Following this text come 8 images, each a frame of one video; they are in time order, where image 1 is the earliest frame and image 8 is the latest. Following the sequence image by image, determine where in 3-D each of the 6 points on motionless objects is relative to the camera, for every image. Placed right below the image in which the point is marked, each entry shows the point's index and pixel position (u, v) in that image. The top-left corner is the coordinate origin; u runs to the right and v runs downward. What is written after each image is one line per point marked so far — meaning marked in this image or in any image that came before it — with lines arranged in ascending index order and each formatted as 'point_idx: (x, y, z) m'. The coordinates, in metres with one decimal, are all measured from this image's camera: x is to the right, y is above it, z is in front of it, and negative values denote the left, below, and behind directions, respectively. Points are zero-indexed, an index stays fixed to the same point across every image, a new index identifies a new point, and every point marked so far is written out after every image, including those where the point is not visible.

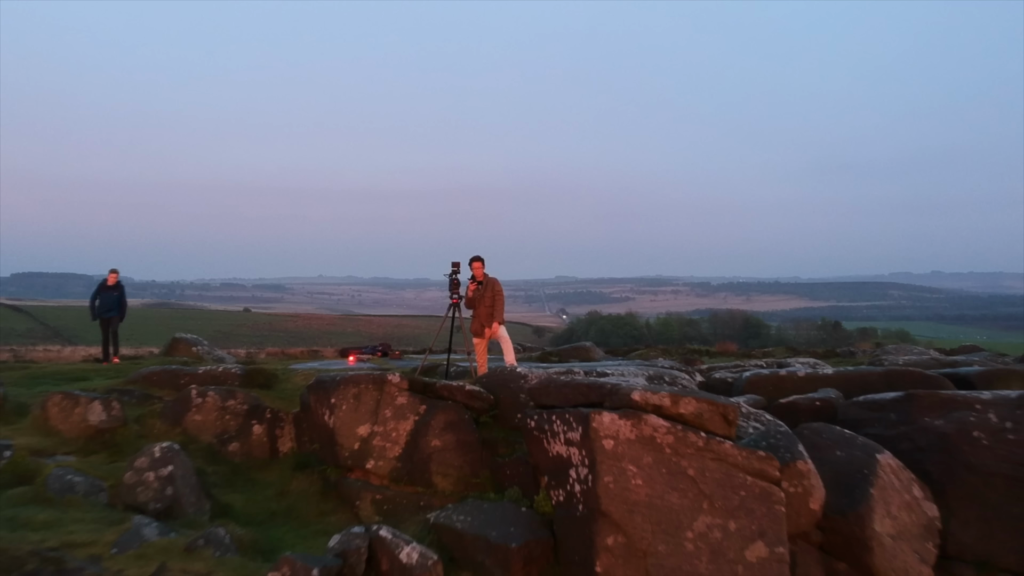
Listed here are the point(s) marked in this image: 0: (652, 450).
0: (+1.0, -1.2, +6.1) m
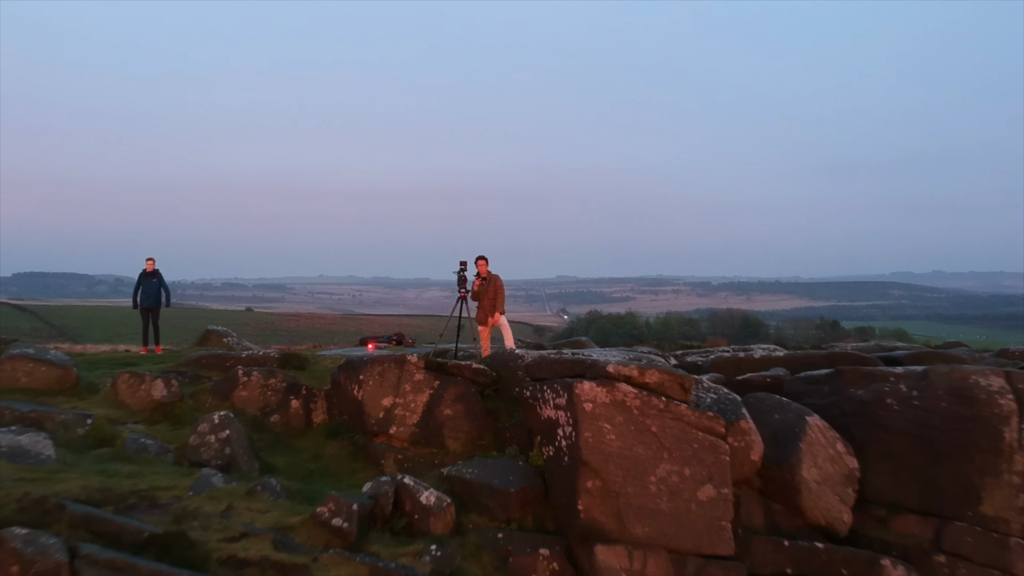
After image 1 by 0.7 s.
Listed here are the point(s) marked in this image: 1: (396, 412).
0: (+1.0, -1.1, +7.5) m
1: (-1.3, -1.4, +9.2) m
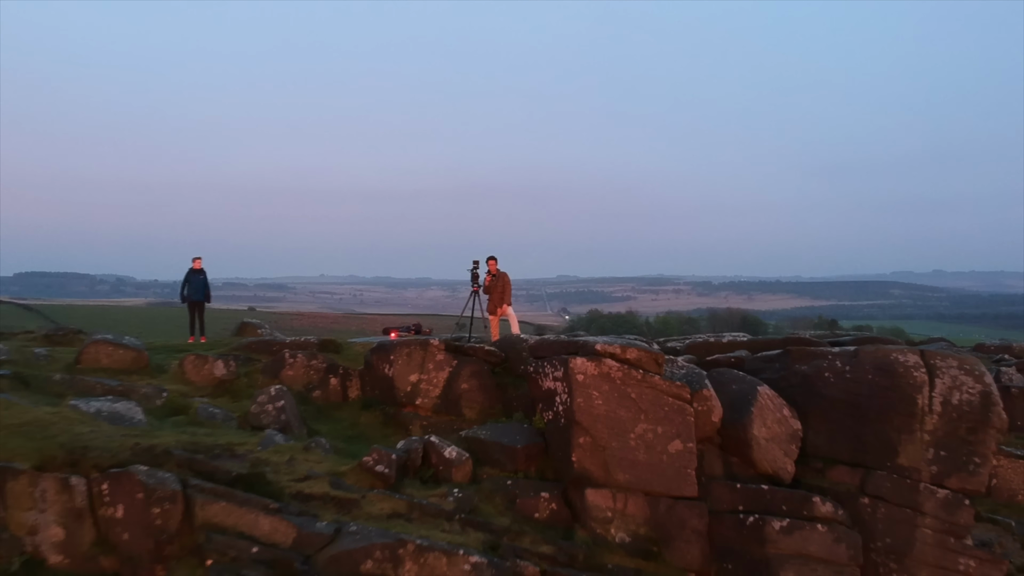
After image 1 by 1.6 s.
0: (+1.1, -1.1, +9.3) m
1: (-1.2, -1.3, +11.0) m
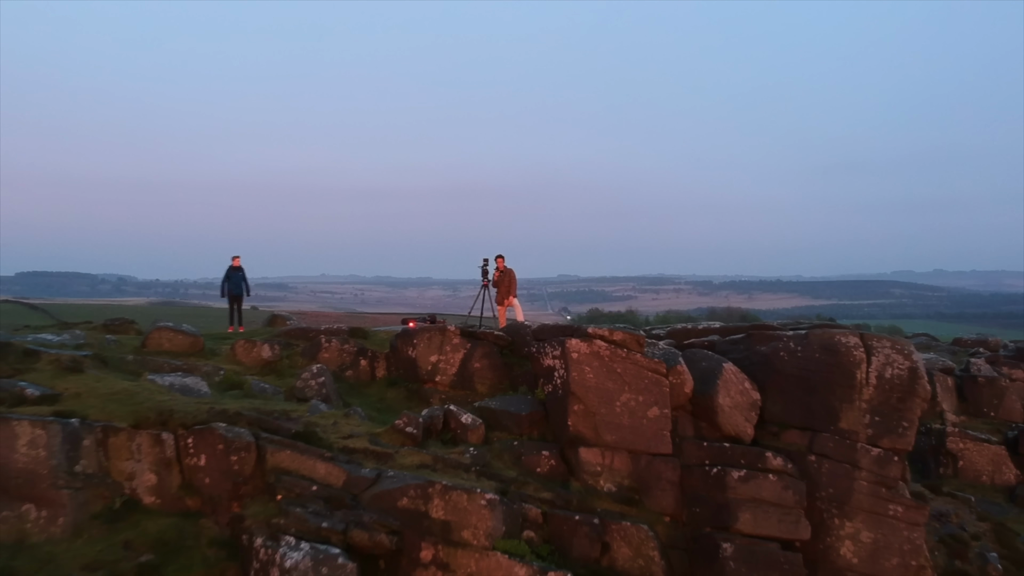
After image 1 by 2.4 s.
0: (+1.2, -1.0, +11.2) m
1: (-1.2, -1.2, +12.9) m
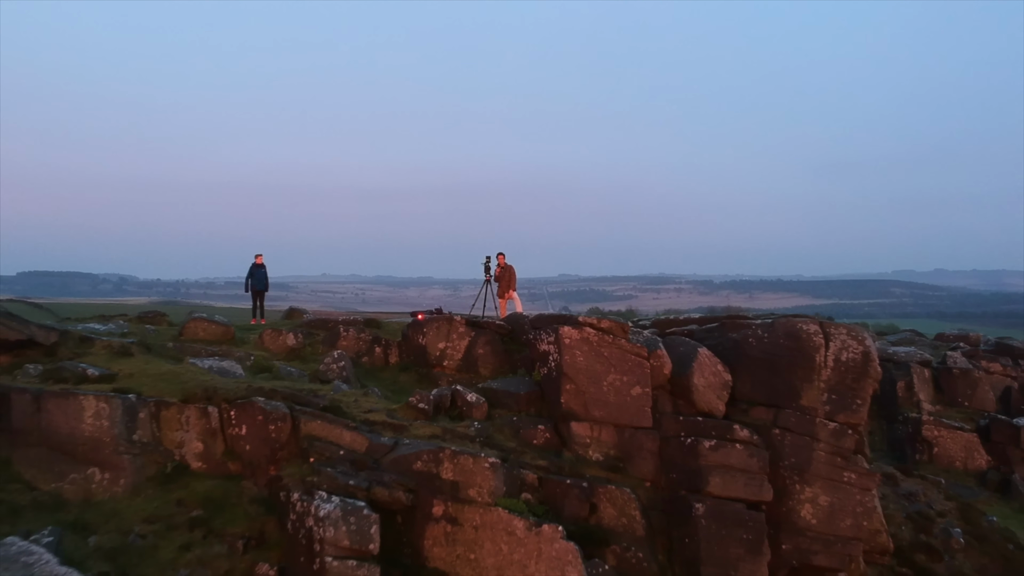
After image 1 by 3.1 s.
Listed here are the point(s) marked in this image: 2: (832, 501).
0: (+1.2, -0.9, +12.7) m
1: (-1.2, -1.1, +14.4) m
2: (+5.0, -3.3, +12.5) m
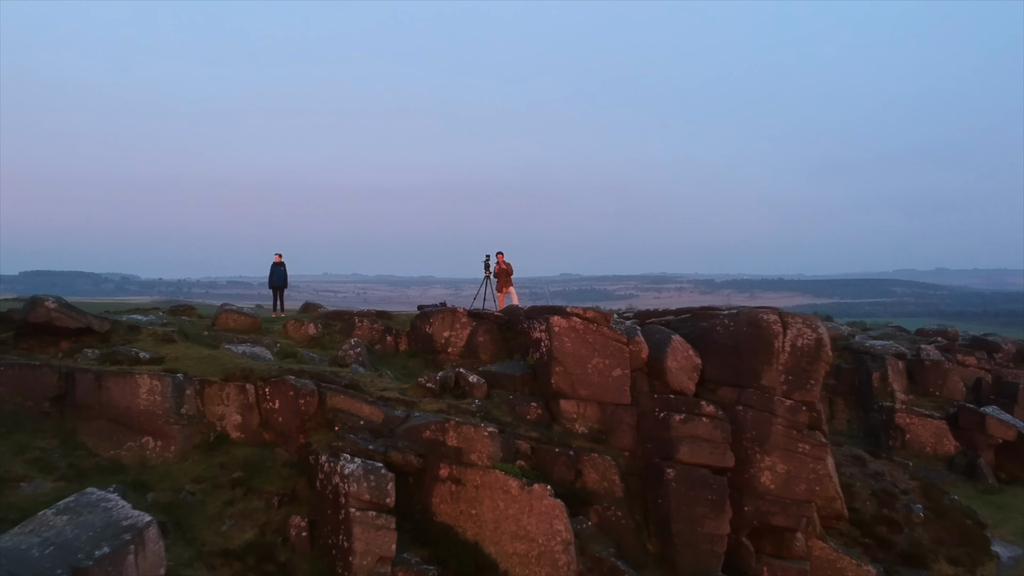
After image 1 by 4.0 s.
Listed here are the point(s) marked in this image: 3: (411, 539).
0: (+1.1, -0.8, +14.5) m
1: (-1.2, -1.0, +16.2) m
2: (+4.9, -3.2, +14.3) m
3: (-1.6, -3.8, +12.2) m
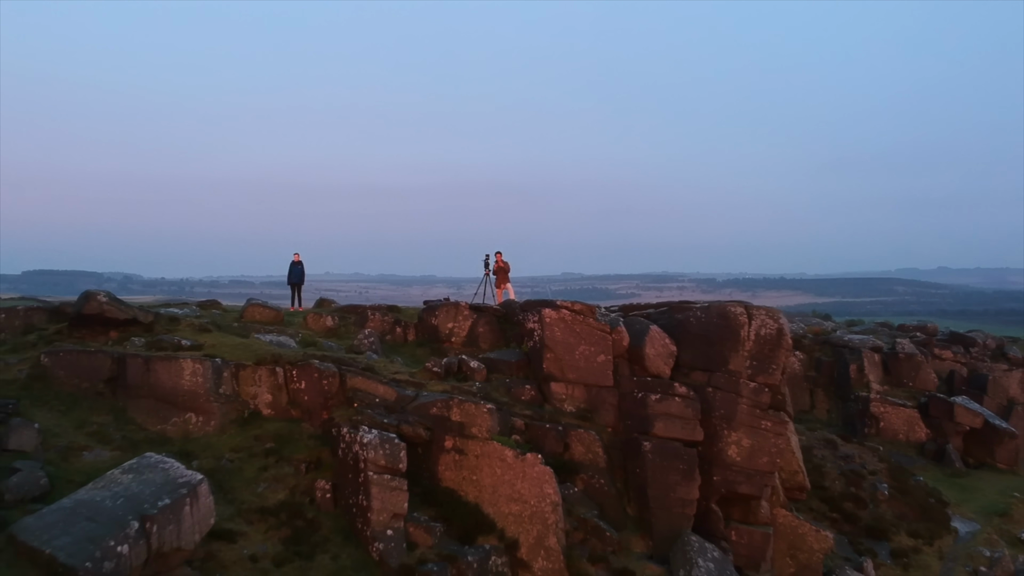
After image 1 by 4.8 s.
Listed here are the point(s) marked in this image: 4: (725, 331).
0: (+1.1, -0.7, +16.4) m
1: (-1.3, -1.0, +18.1) m
2: (+4.9, -3.1, +16.2) m
3: (-1.6, -3.7, +14.1) m
4: (+4.4, -0.9, +16.5) m
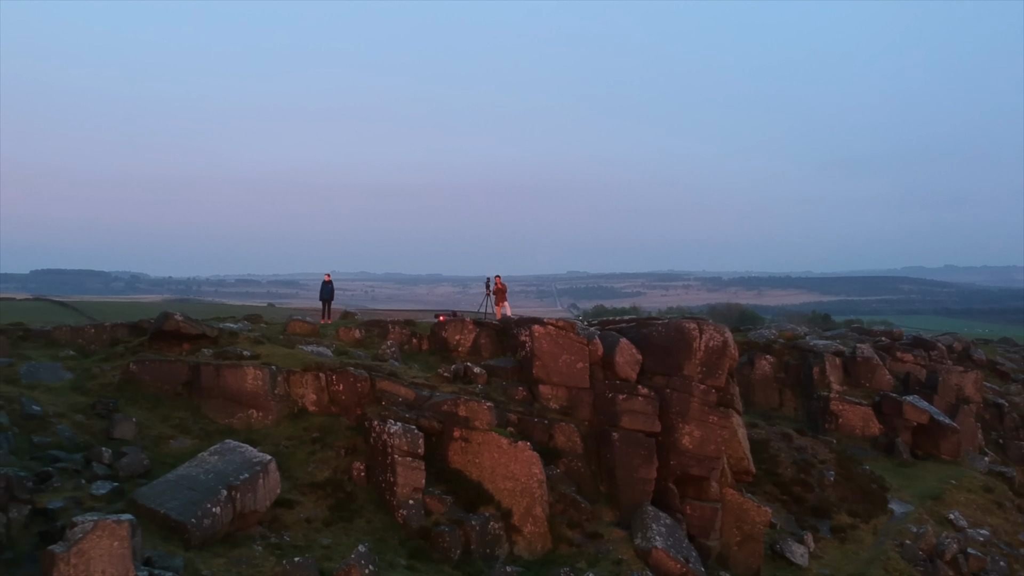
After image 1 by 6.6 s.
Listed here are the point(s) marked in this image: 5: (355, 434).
0: (+0.9, -1.2, +20.3) m
1: (-1.4, -1.5, +22.0) m
2: (+4.7, -3.6, +20.0) m
3: (-1.8, -4.3, +18.0) m
4: (+4.3, -1.4, +20.4) m
5: (-3.6, -3.4, +18.6) m
